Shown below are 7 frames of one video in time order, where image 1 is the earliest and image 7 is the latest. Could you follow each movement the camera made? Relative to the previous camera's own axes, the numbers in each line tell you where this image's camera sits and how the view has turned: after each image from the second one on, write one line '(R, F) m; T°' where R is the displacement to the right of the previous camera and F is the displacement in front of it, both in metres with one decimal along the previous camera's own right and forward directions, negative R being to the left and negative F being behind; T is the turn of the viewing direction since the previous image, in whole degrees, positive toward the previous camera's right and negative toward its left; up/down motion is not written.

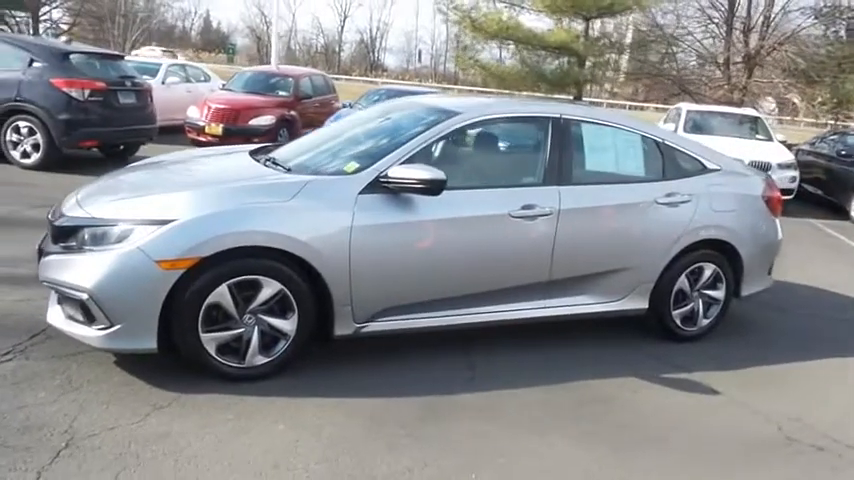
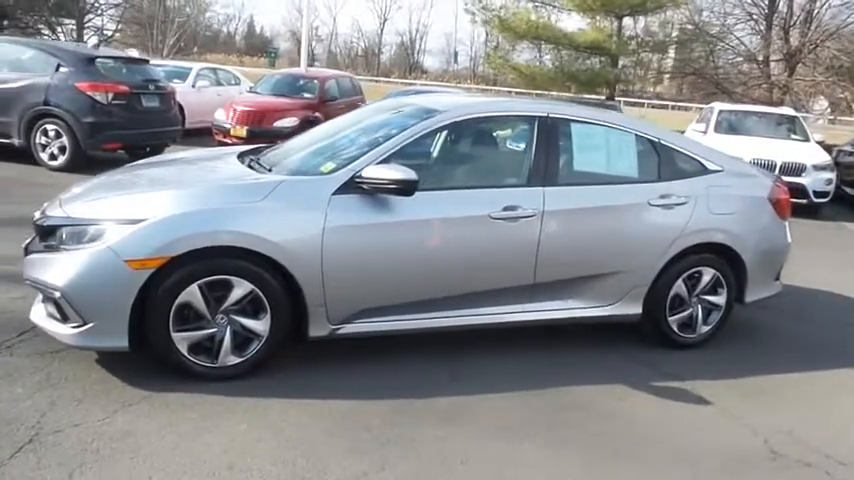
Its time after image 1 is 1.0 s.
(+0.5, +0.1) m; -4°
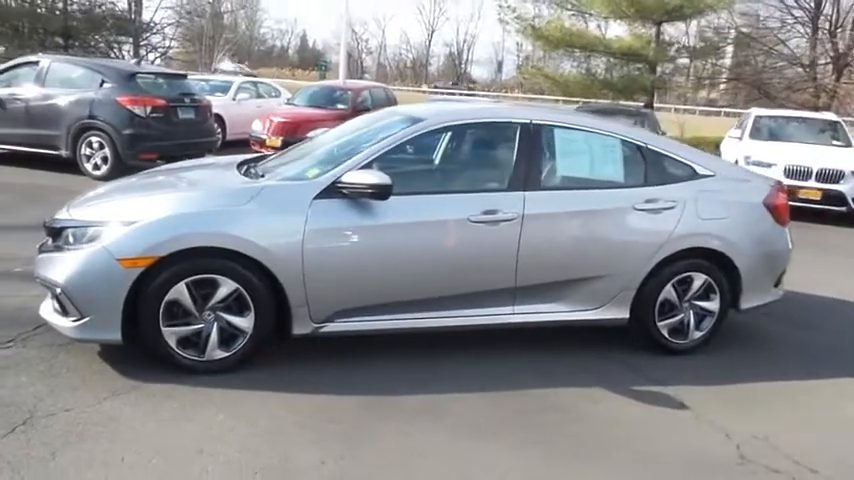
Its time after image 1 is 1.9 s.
(+0.5, -0.1) m; -5°
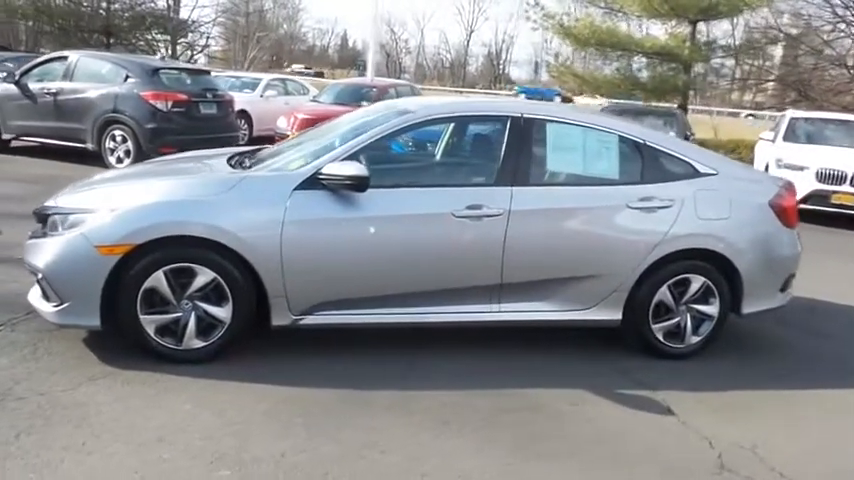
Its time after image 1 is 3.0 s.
(+0.4, +0.1) m; -4°
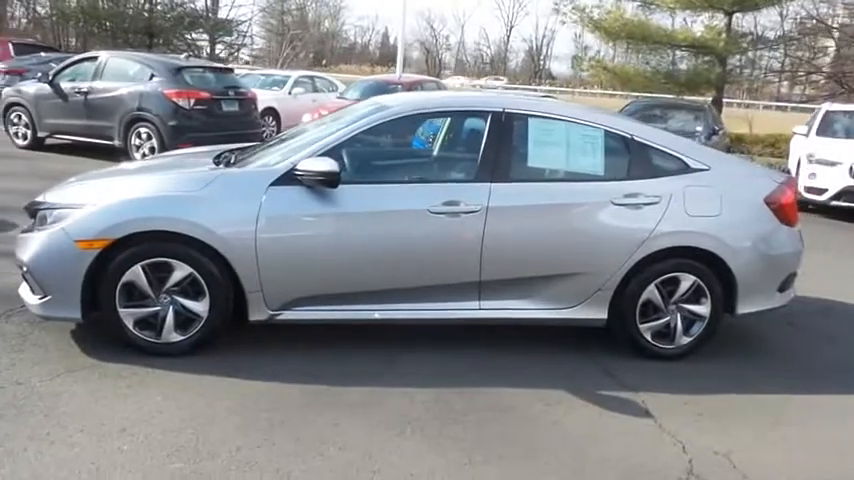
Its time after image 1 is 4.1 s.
(+0.5, +0.1) m; -5°
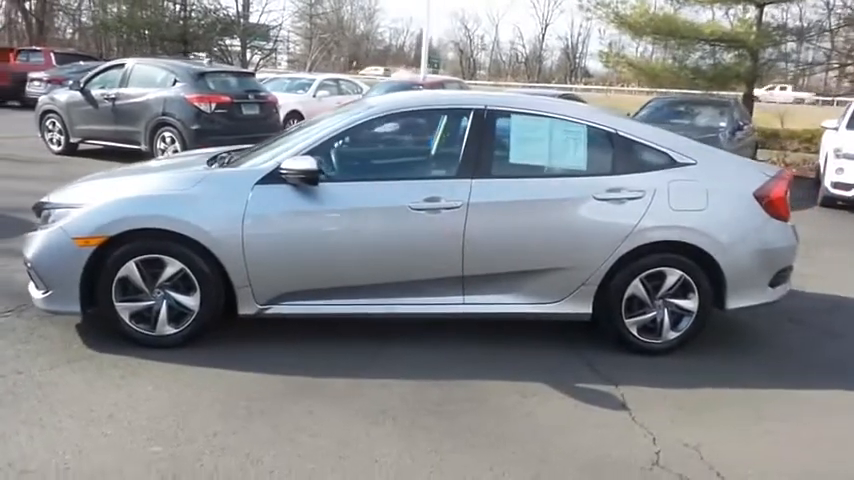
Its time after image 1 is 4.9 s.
(+0.4, -0.1) m; -4°
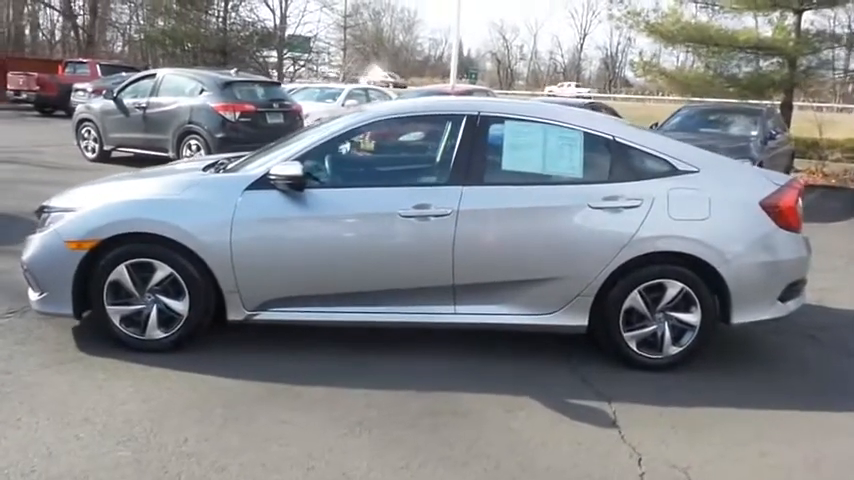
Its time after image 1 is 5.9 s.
(+0.4, +0.1) m; -4°
